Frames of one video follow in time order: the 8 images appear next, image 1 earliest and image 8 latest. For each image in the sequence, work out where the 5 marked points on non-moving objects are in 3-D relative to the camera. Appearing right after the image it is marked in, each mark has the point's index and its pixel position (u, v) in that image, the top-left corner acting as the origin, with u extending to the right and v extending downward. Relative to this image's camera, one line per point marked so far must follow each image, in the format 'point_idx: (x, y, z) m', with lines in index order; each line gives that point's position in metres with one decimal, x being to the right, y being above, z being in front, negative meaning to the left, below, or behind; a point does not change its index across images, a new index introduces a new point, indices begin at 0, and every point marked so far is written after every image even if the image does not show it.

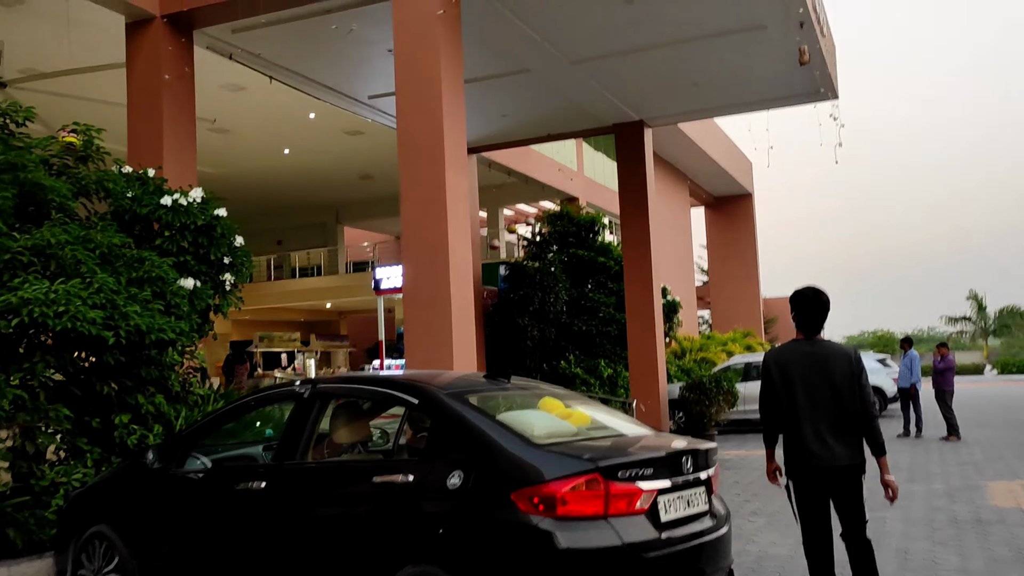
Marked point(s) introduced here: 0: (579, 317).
0: (+1.2, -0.5, +15.5) m
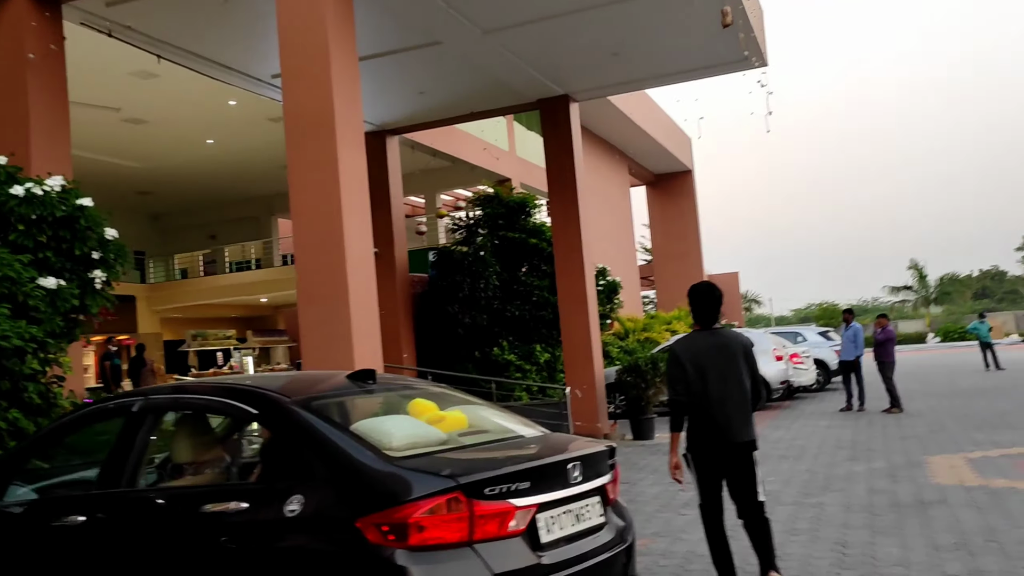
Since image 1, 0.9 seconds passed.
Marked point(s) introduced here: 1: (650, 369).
0: (0.0, -0.2, +15.0) m
1: (+2.0, -1.2, +12.7) m
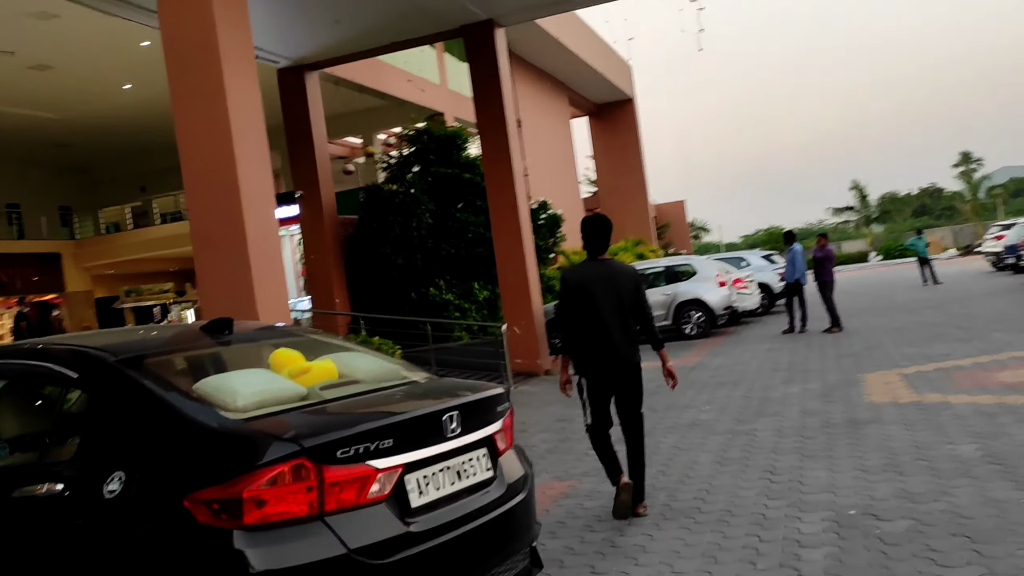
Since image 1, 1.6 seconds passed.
0: (-1.1, +0.8, +14.5) m
1: (+1.1, -0.2, +12.4) m
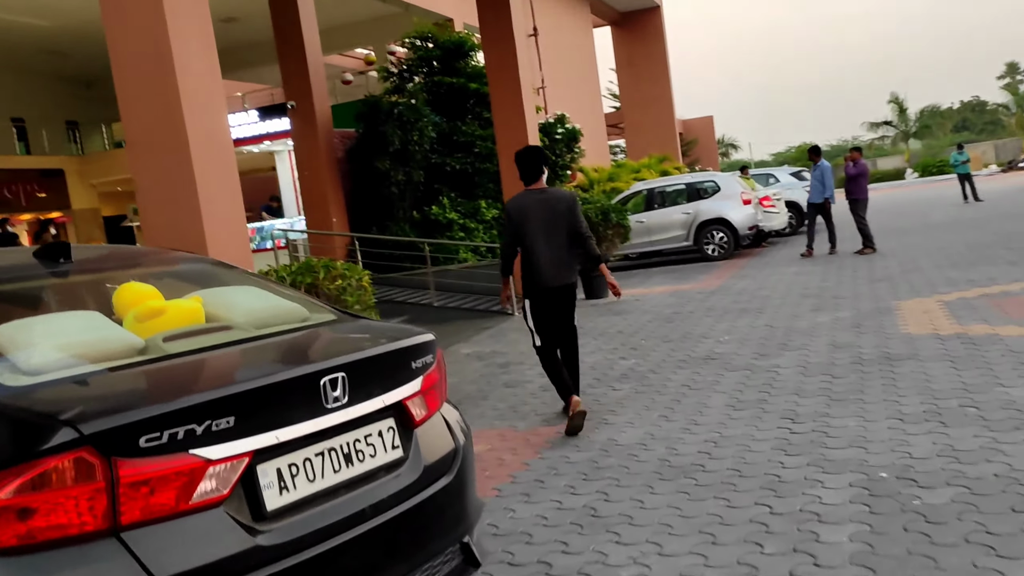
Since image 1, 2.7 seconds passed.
0: (-1.0, +2.1, +13.6) m
1: (+1.2, +0.9, +11.5) m
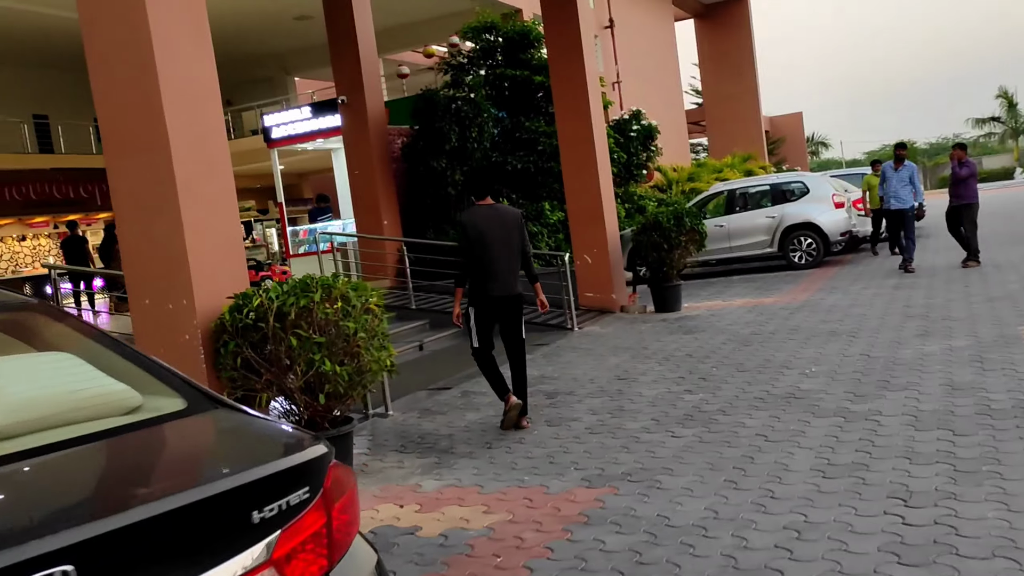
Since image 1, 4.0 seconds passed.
0: (0.0, +2.0, +12.7) m
1: (+2.0, +0.8, +10.4) m
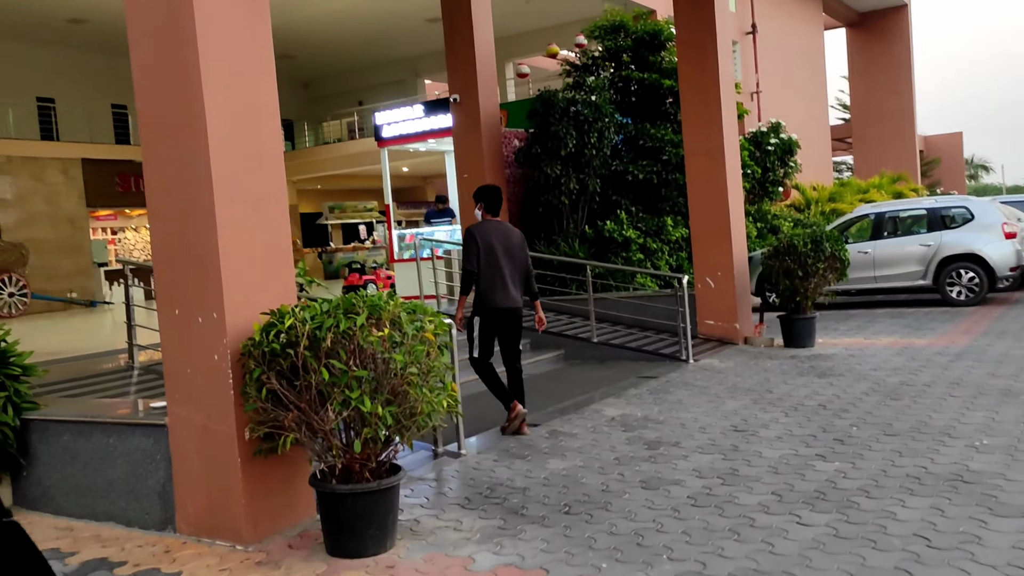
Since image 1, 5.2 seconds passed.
0: (+1.7, +1.7, +11.7) m
1: (+3.2, +0.4, +9.1) m
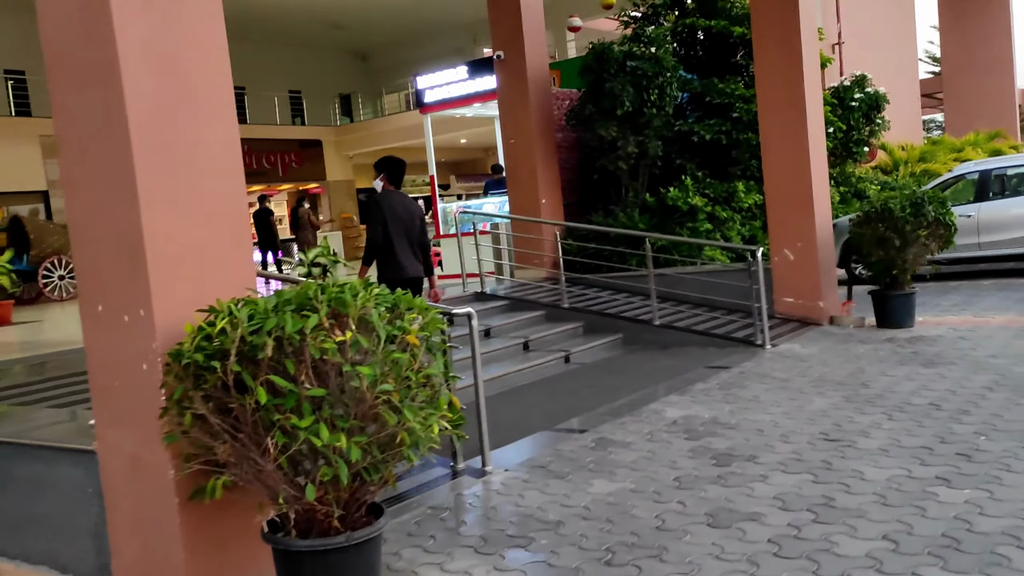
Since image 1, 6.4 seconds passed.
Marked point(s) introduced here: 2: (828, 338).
0: (+2.4, +2.1, +10.4) m
1: (+3.7, +0.7, +7.8) m
2: (+2.9, -0.5, +7.7) m
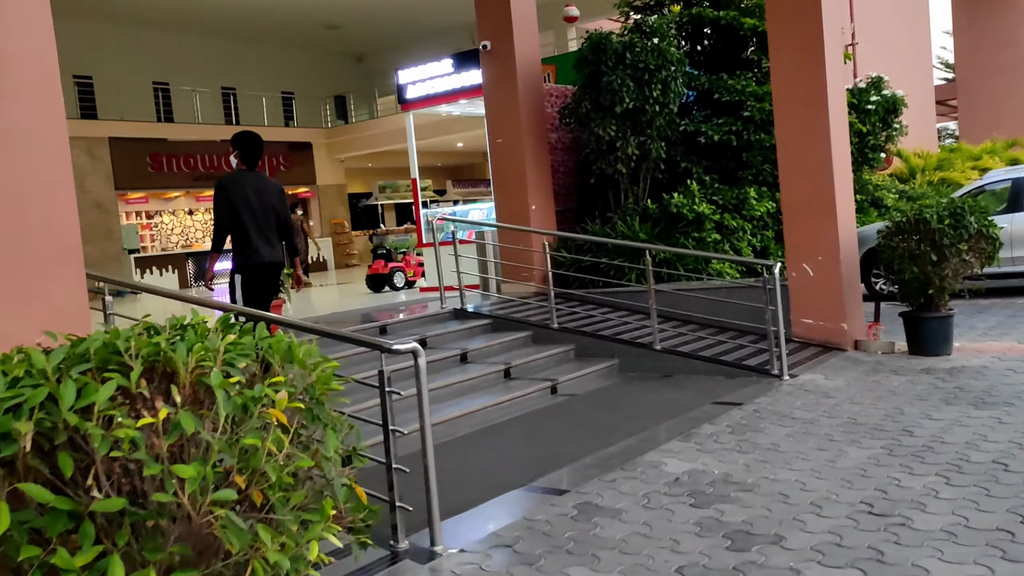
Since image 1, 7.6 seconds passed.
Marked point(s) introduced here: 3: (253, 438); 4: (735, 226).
0: (+2.2, +1.9, +9.5) m
1: (+3.5, +0.5, +6.8) m
2: (+2.7, -0.6, +6.7) m
3: (-0.6, -0.3, +1.8) m
4: (+2.3, +0.7, +8.8) m
